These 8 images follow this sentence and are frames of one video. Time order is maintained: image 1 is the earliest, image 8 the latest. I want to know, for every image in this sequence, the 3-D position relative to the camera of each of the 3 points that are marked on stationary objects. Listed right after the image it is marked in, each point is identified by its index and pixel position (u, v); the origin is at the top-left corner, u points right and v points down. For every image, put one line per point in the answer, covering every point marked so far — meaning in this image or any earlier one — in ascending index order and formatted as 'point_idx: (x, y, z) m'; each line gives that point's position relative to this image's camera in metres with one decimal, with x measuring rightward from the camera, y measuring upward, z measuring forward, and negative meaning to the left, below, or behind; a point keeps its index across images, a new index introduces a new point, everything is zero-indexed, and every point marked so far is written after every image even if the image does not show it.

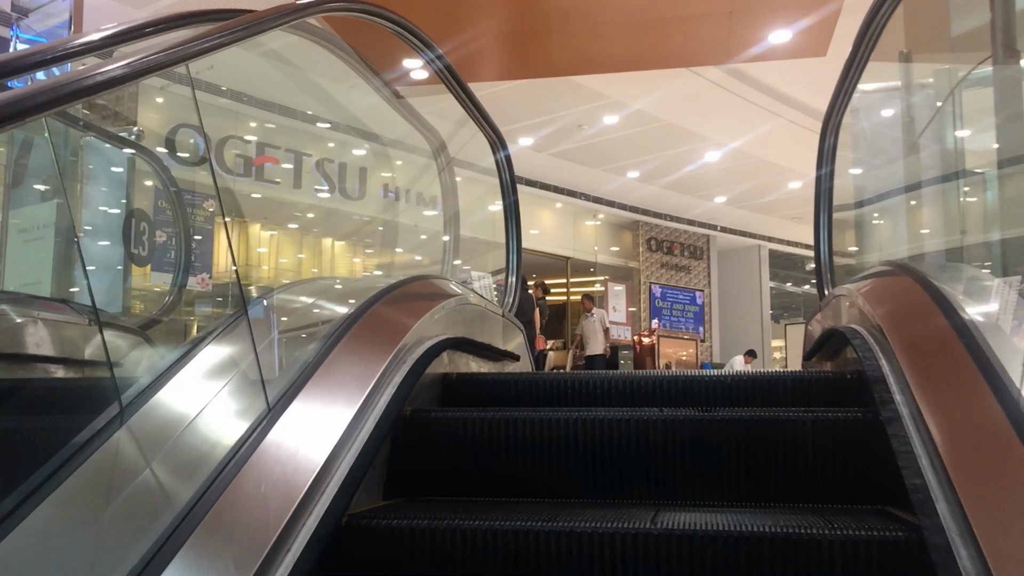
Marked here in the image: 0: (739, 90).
0: (+2.3, +2.0, +7.9) m
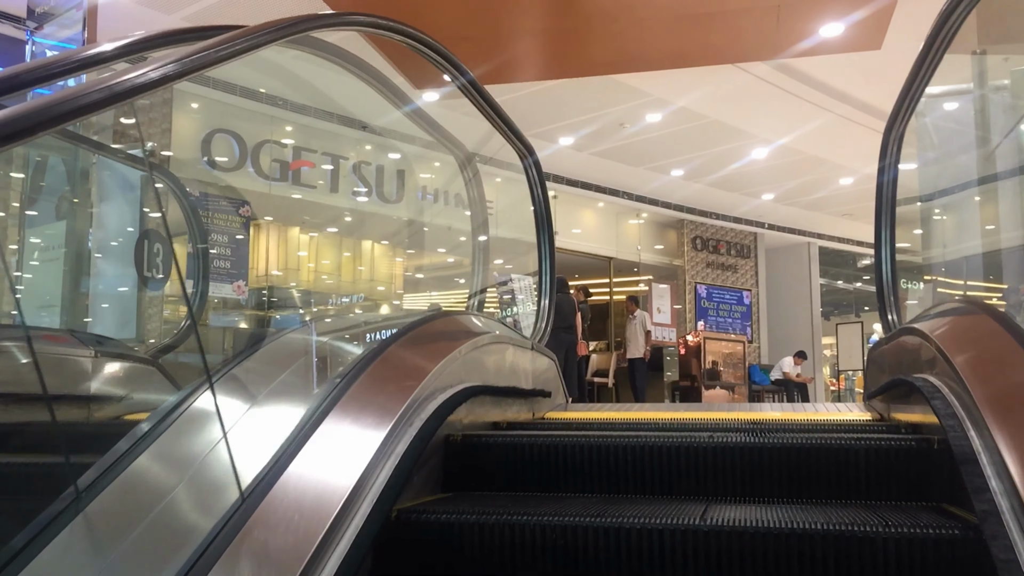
0: (+2.7, +2.0, +7.6) m
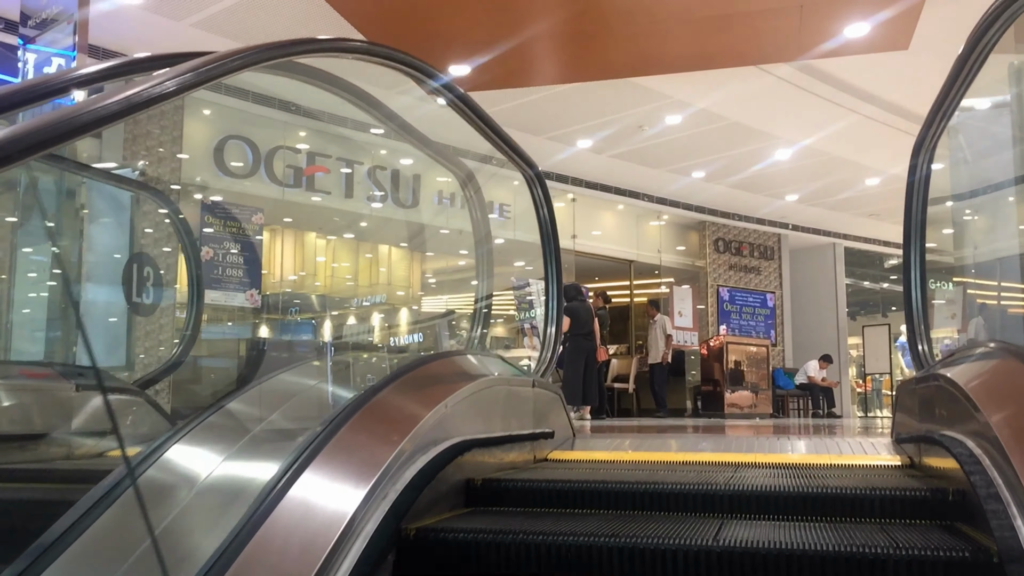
0: (+2.9, +1.9, +7.3) m
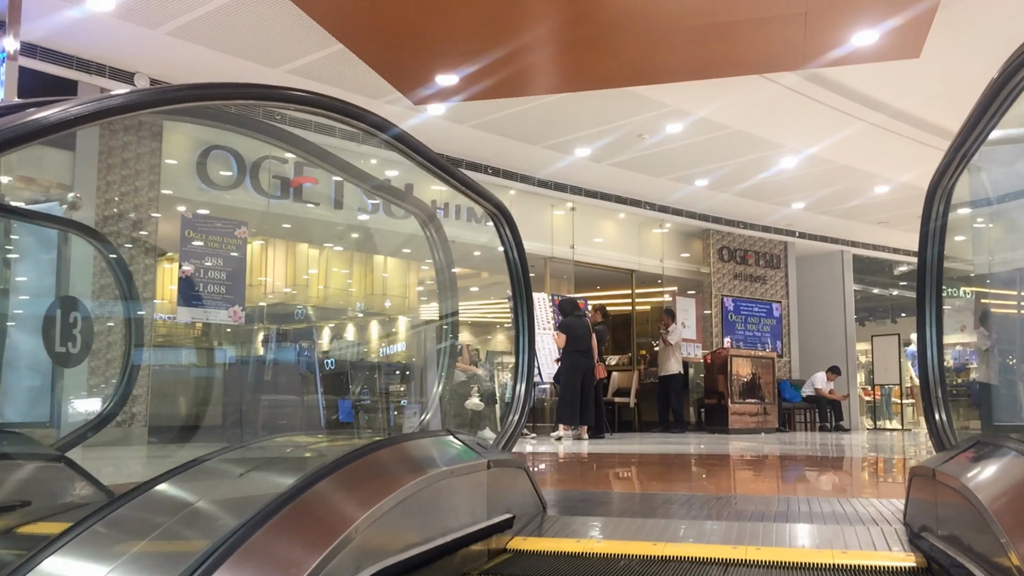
0: (+2.8, +1.8, +7.0) m
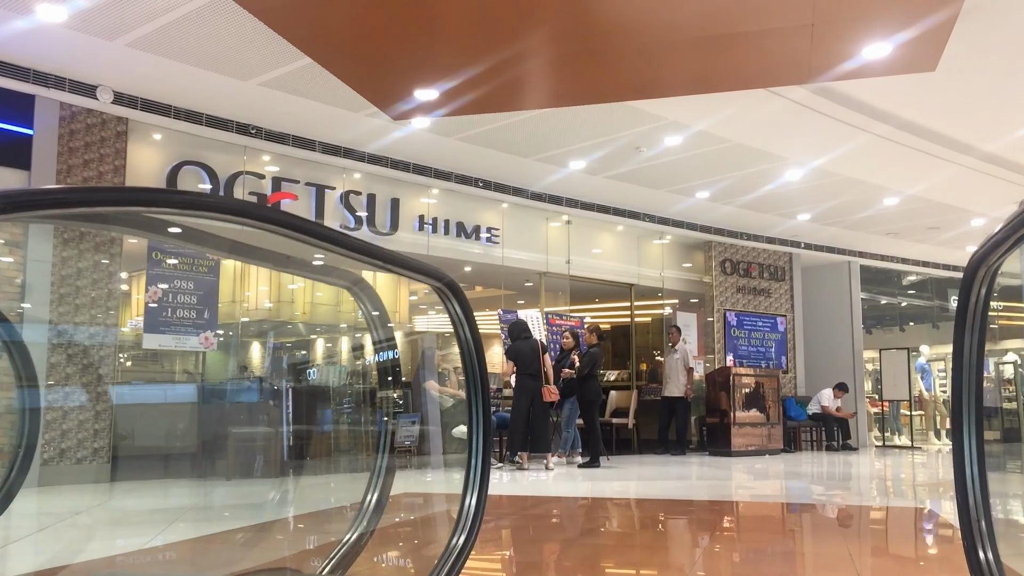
0: (+2.7, +1.5, +6.6) m
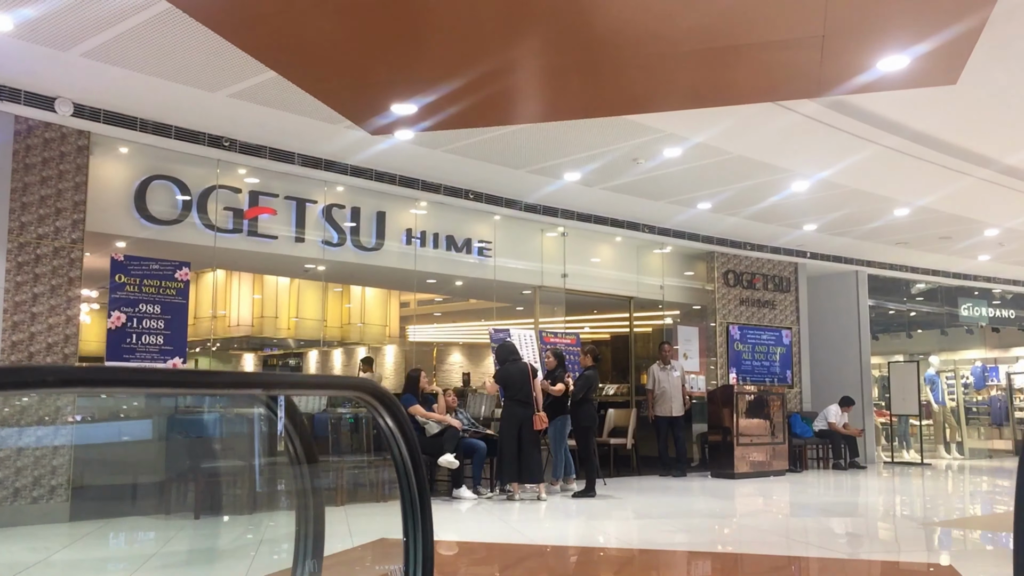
0: (+2.6, +1.3, +6.2) m
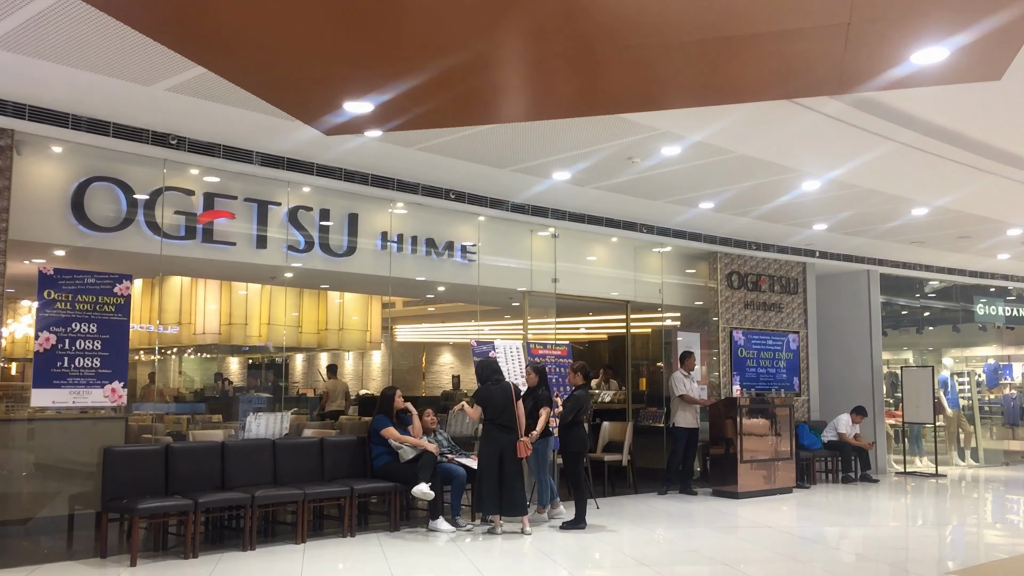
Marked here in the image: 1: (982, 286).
0: (+2.4, +1.2, +5.4) m
1: (+8.8, 0.0, +14.3) m
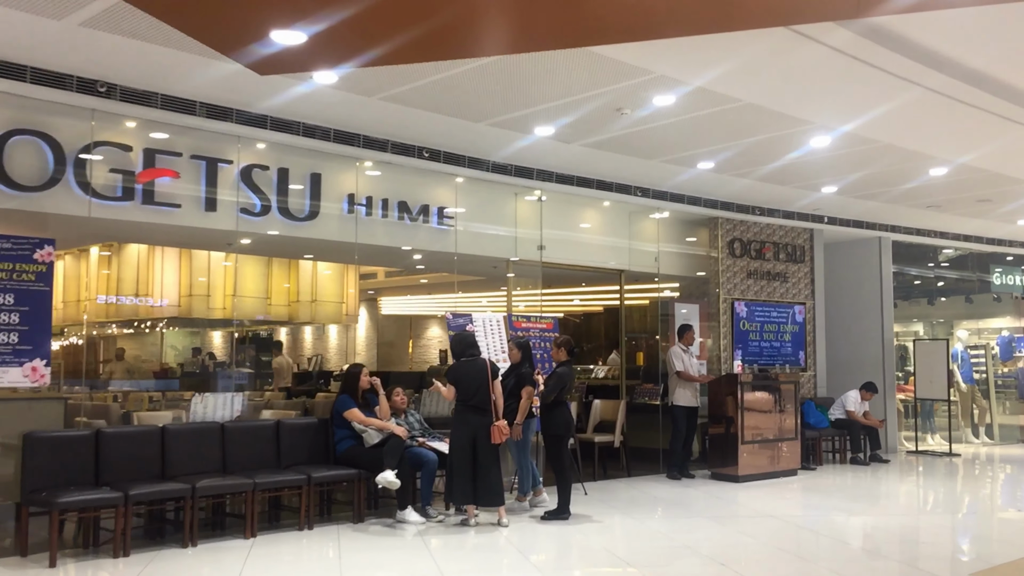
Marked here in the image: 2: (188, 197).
0: (+2.2, +1.4, +4.7) m
1: (+8.6, +0.6, +13.6) m
2: (-2.6, +0.7, +6.2) m
